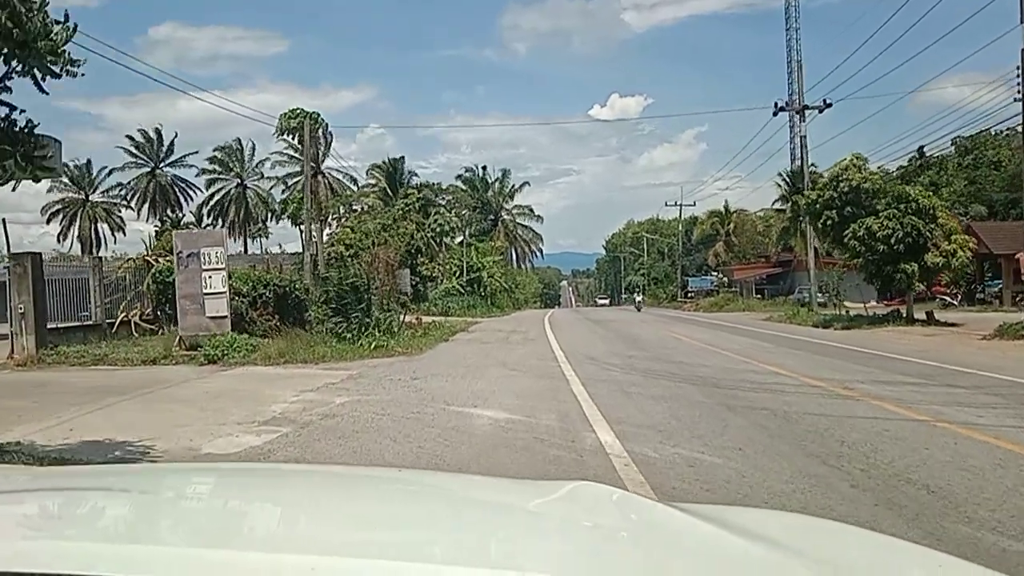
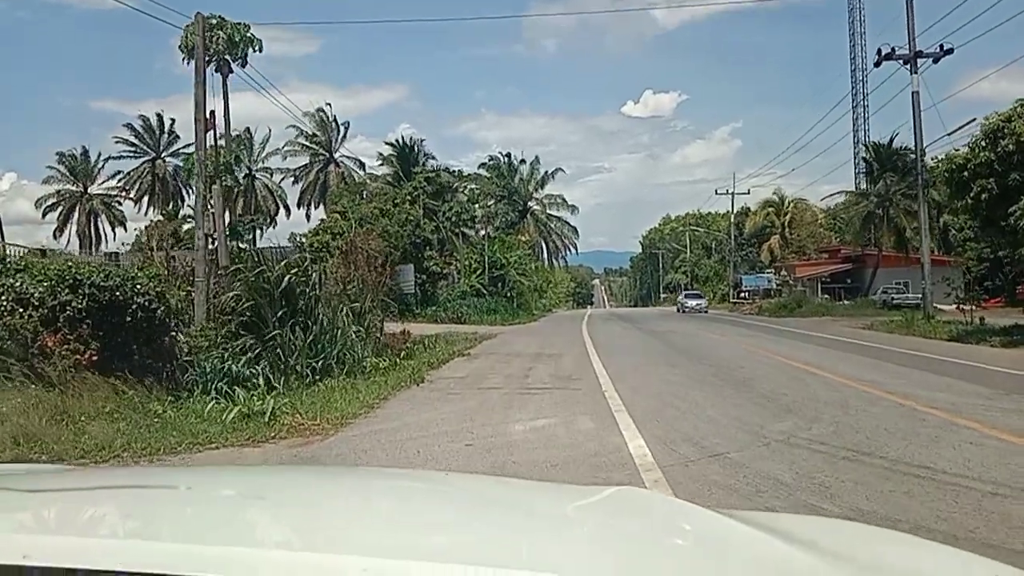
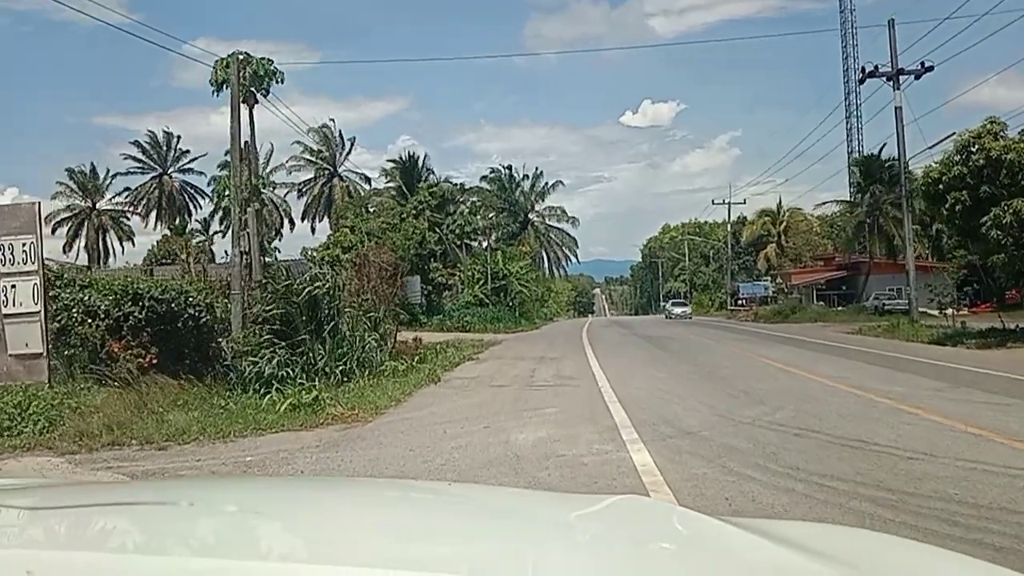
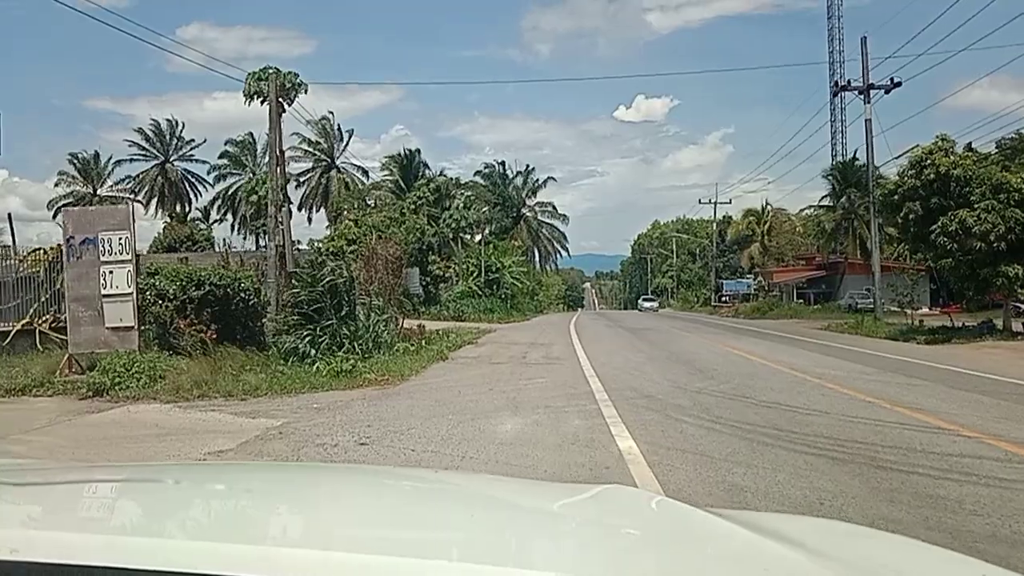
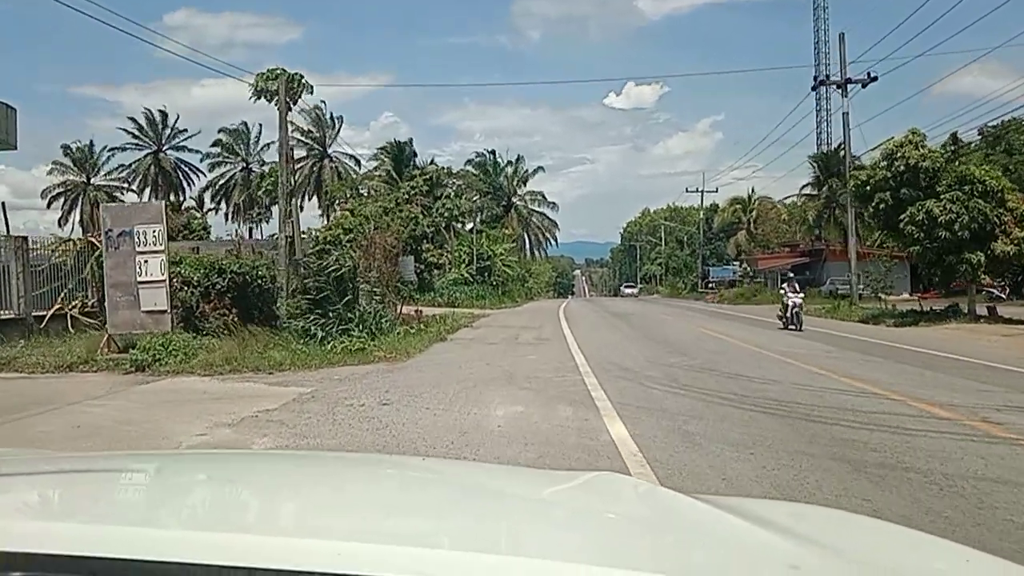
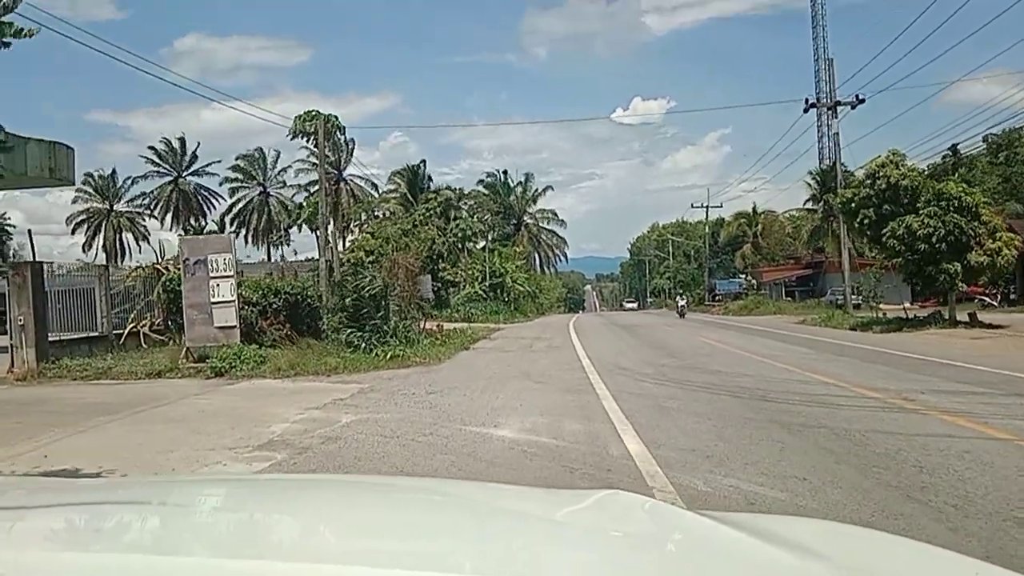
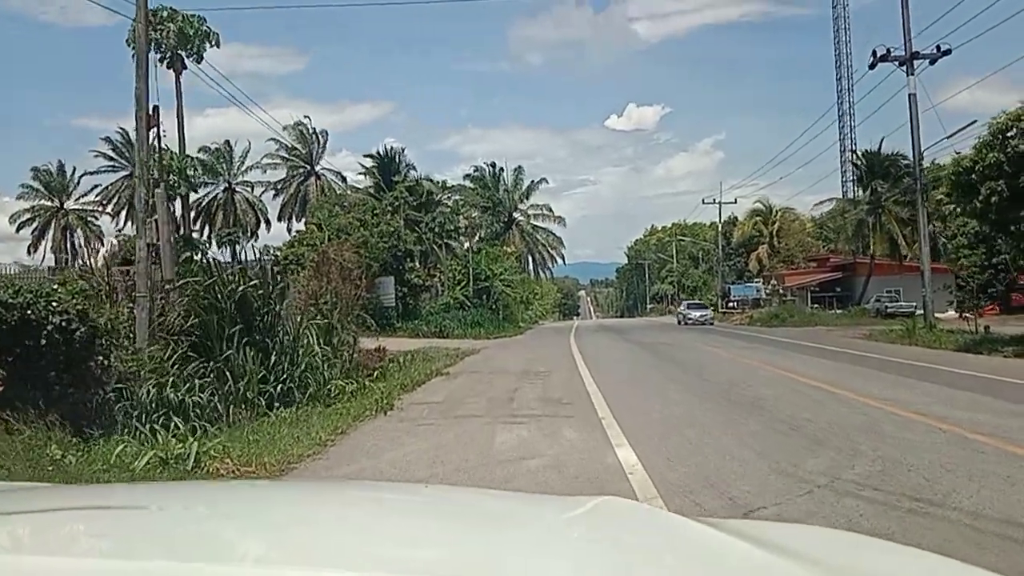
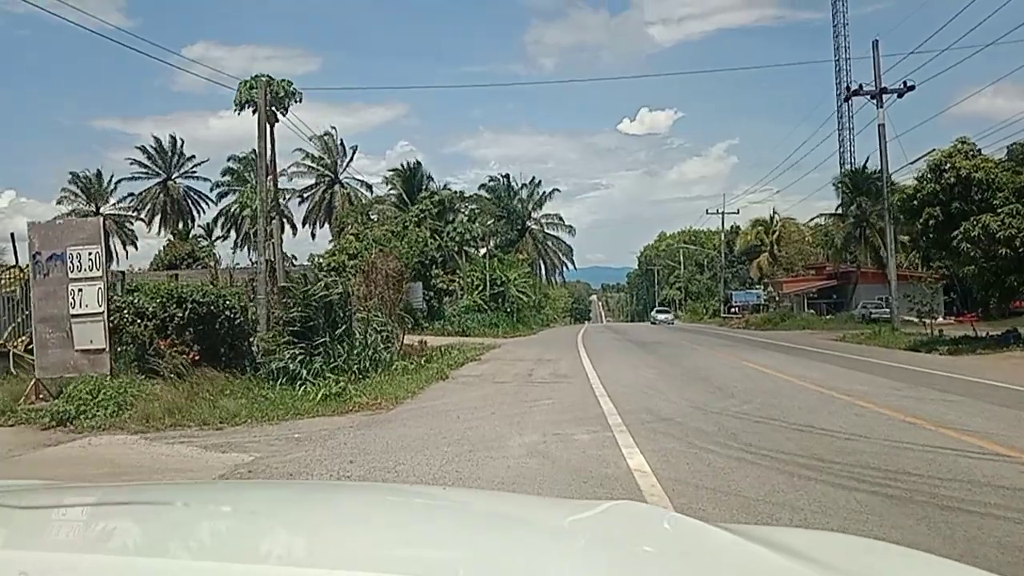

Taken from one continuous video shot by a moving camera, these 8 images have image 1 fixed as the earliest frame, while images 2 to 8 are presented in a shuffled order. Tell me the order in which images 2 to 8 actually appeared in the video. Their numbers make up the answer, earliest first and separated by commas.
6, 5, 4, 8, 3, 2, 7
